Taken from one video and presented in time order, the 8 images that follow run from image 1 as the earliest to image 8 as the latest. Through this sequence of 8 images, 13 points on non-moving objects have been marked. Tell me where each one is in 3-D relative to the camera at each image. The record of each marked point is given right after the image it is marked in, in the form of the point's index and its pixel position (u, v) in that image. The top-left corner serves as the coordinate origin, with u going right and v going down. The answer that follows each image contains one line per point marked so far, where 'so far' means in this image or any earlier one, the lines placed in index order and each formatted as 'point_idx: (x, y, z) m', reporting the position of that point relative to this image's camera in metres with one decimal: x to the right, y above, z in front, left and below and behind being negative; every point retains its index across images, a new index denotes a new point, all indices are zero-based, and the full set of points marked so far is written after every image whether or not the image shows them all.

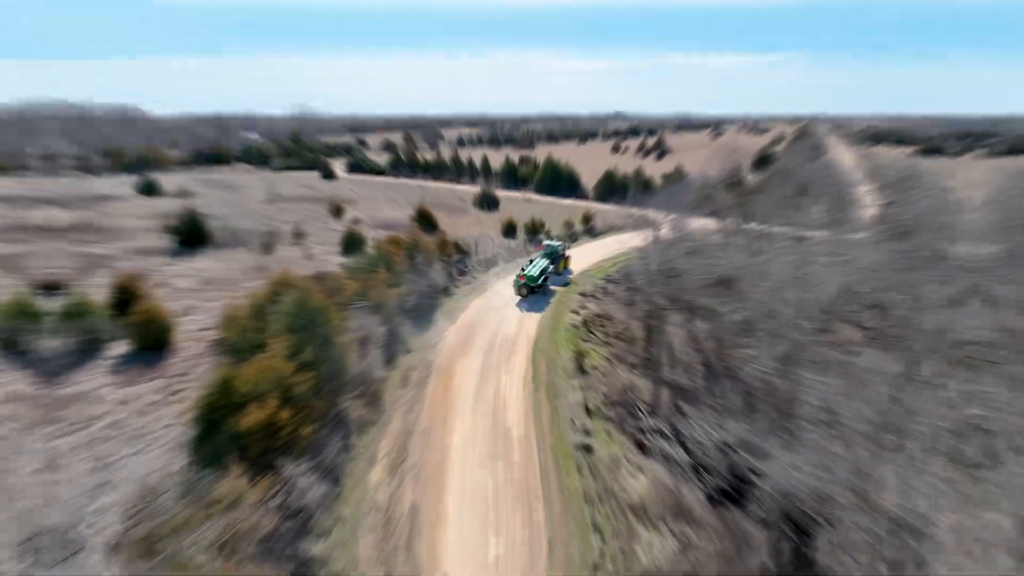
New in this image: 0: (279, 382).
0: (-5.2, -2.0, +16.9) m
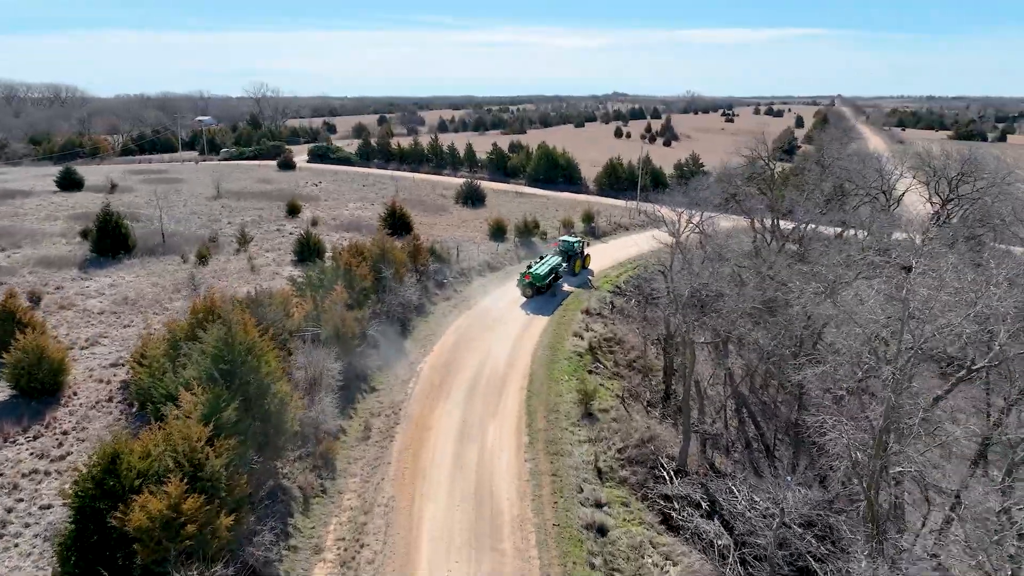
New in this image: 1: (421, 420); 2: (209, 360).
0: (-5.3, -2.8, +12.2) m
1: (-2.2, -3.3, +18.8) m
2: (-5.7, -1.3, +14.4) m
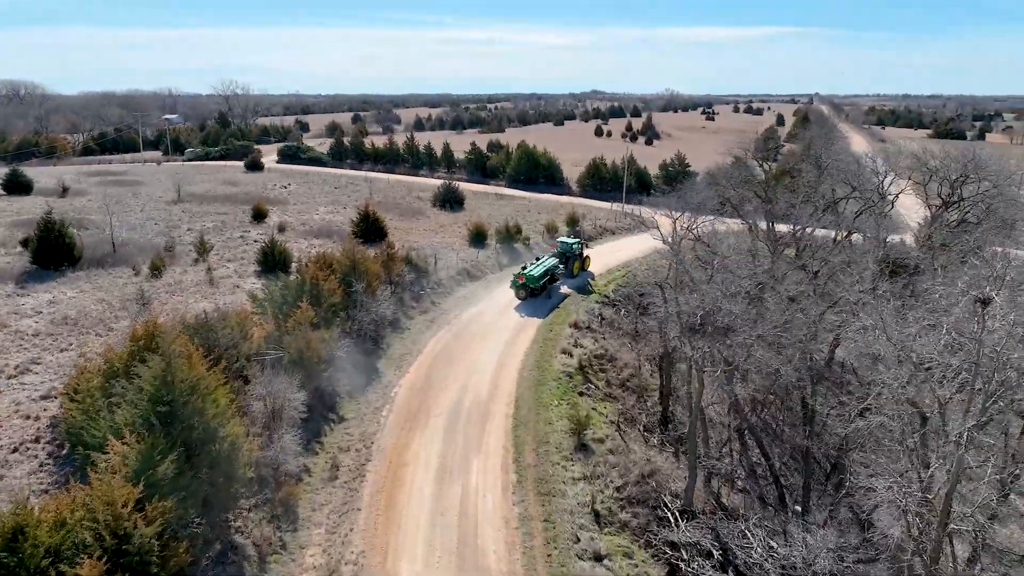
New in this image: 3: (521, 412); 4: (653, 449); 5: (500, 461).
0: (-5.4, -3.3, +10.1) m
1: (-2.6, -3.7, +16.8) m
2: (-5.9, -1.8, +12.3) m
3: (+0.2, -3.1, +18.7) m
4: (+3.4, -3.9, +18.6) m
5: (-0.3, -3.8, +16.6) m
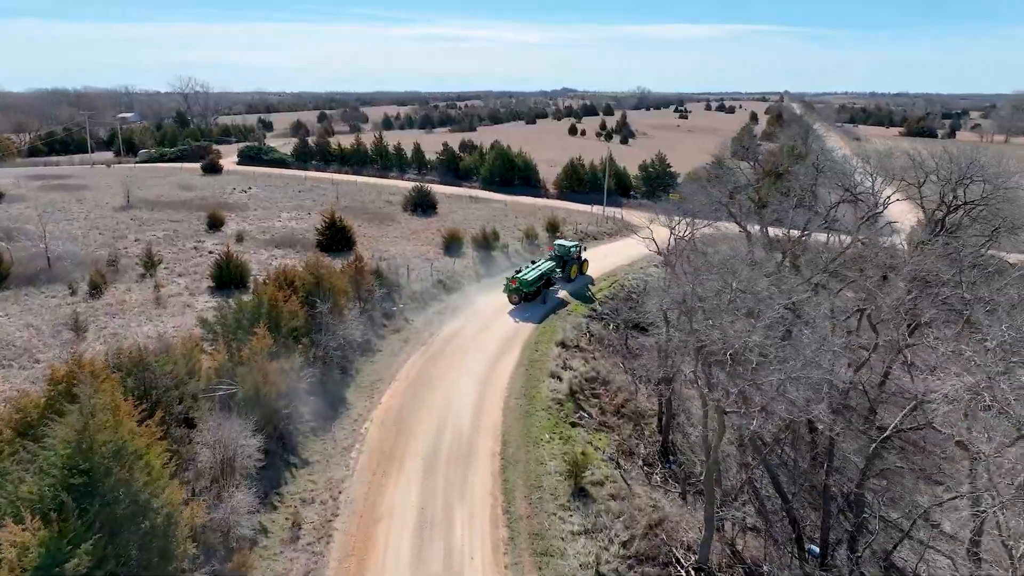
0: (-5.4, -3.8, +7.8) m
1: (-2.8, -4.2, +14.6) m
2: (-6.0, -2.4, +10.0) m
3: (-0.1, -3.6, +16.6) m
4: (+3.2, -4.4, +16.6) m
5: (-0.5, -4.3, +14.5) m
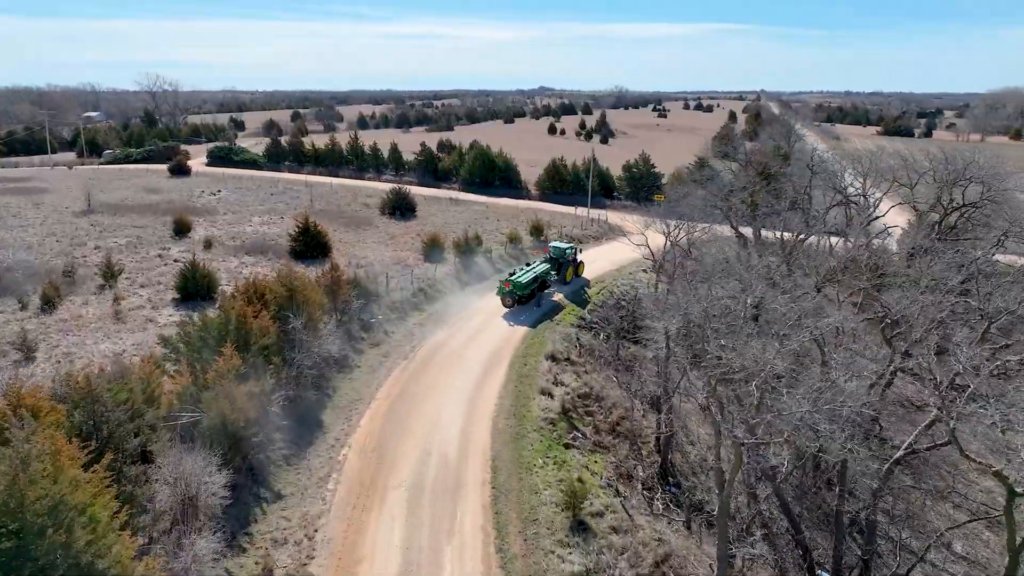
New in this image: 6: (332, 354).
0: (-5.3, -4.2, +6.3) m
1: (-2.9, -4.5, +13.3) m
2: (-5.9, -2.7, +8.5) m
3: (-0.2, -3.9, +15.3) m
4: (+3.0, -4.7, +15.4) m
5: (-0.6, -4.6, +13.2) m
6: (-4.7, -1.7, +19.7) m
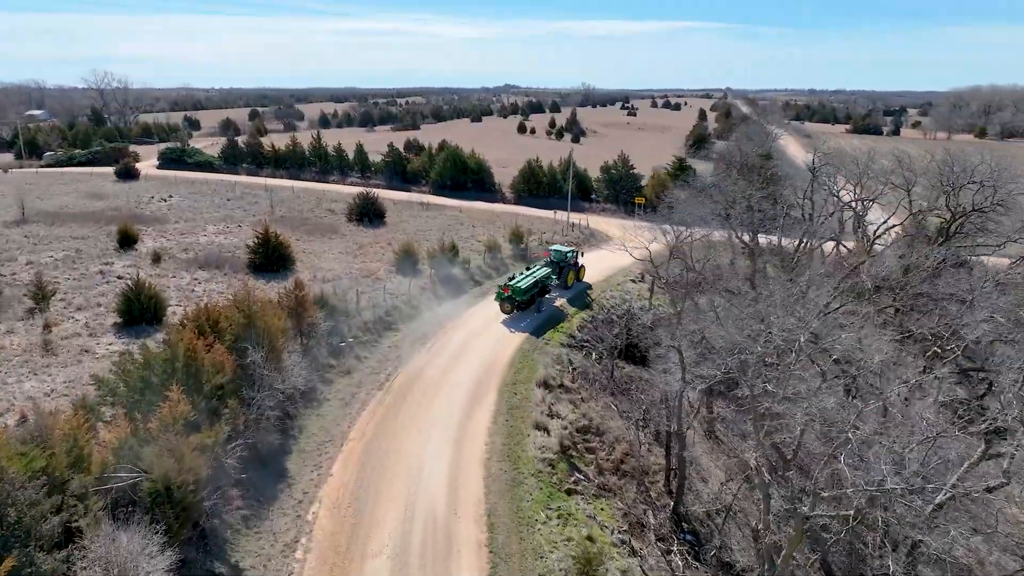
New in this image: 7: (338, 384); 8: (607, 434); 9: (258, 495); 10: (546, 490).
0: (-4.8, -4.8, +4.0) m
1: (-2.8, -5.1, +11.0) m
2: (-5.6, -3.3, +6.1) m
3: (-0.2, -4.4, +13.2) m
4: (+3.0, -5.2, +13.4) m
5: (-0.5, -5.1, +11.0) m
6: (-4.9, -2.3, +17.3) m
7: (-4.3, -2.4, +18.9) m
8: (+2.2, -3.4, +17.8) m
9: (-4.7, -3.8, +14.1) m
10: (+0.7, -4.0, +15.0) m
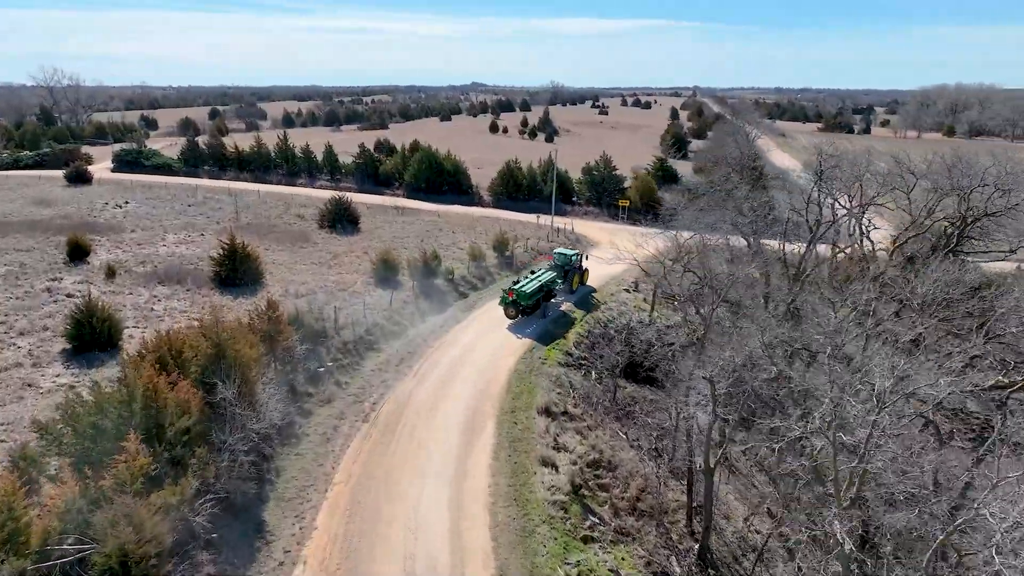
0: (-4.1, -5.3, +2.0) m
1: (-2.4, -5.6, +9.2) m
2: (-5.0, -3.8, +4.1) m
3: (0.0, -4.8, +11.4) m
4: (+3.3, -5.6, +11.8) m
5: (-0.1, -5.5, +9.3) m
6: (-4.8, -2.7, +15.4) m
7: (-4.3, -2.8, +17.0) m
8: (+2.3, -3.8, +16.2) m
9: (-4.5, -4.3, +12.1) m
10: (+0.9, -4.4, +13.3) m
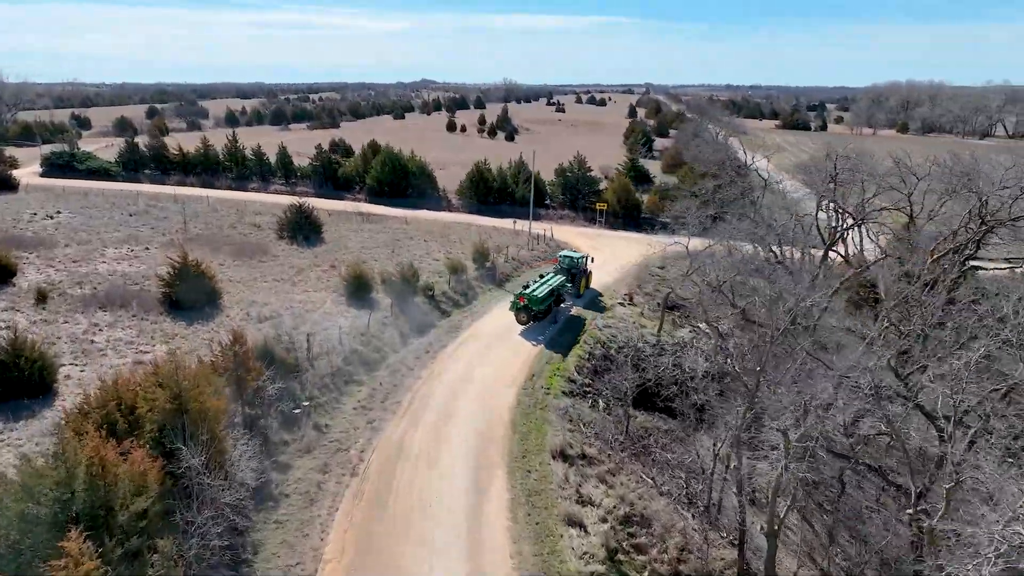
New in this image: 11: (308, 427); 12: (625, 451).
0: (-2.8, -5.9, -0.4) m
1: (-1.6, -6.2, +6.8) m
2: (-3.9, -4.5, +1.6) m
3: (+0.7, -5.3, +9.2) m
4: (+3.9, -6.0, +9.8) m
5: (+0.7, -6.1, +7.1) m
6: (-4.5, -3.4, +12.8) m
7: (-4.1, -3.4, +14.4) m
8: (+2.6, -4.3, +14.1) m
9: (-3.9, -4.9, +9.6) m
10: (+1.4, -4.9, +11.1) m
11: (-4.3, -2.9, +15.8) m
12: (+2.4, -3.5, +16.6) m
